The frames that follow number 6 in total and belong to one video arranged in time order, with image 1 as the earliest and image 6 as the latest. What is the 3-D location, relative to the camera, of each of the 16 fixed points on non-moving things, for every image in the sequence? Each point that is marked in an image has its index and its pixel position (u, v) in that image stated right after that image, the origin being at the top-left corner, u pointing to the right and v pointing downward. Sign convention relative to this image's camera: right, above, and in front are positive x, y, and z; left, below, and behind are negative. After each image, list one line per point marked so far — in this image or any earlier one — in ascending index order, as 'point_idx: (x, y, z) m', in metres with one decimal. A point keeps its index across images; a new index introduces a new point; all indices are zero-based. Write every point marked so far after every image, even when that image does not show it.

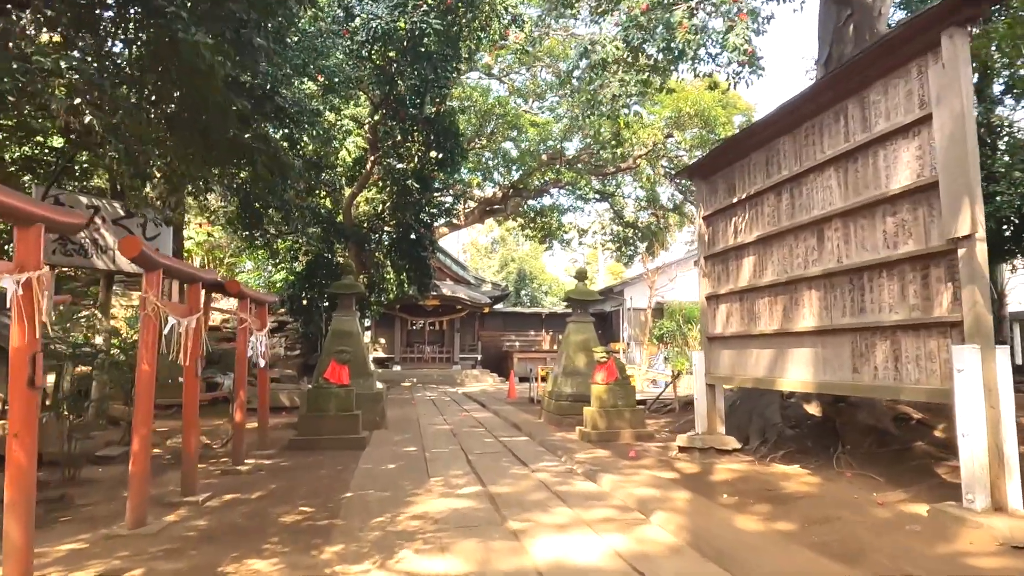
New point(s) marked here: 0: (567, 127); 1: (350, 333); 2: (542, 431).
0: (+1.5, +4.3, +17.6) m
1: (-2.2, -0.6, +8.9) m
2: (+0.4, -1.8, +8.3) m
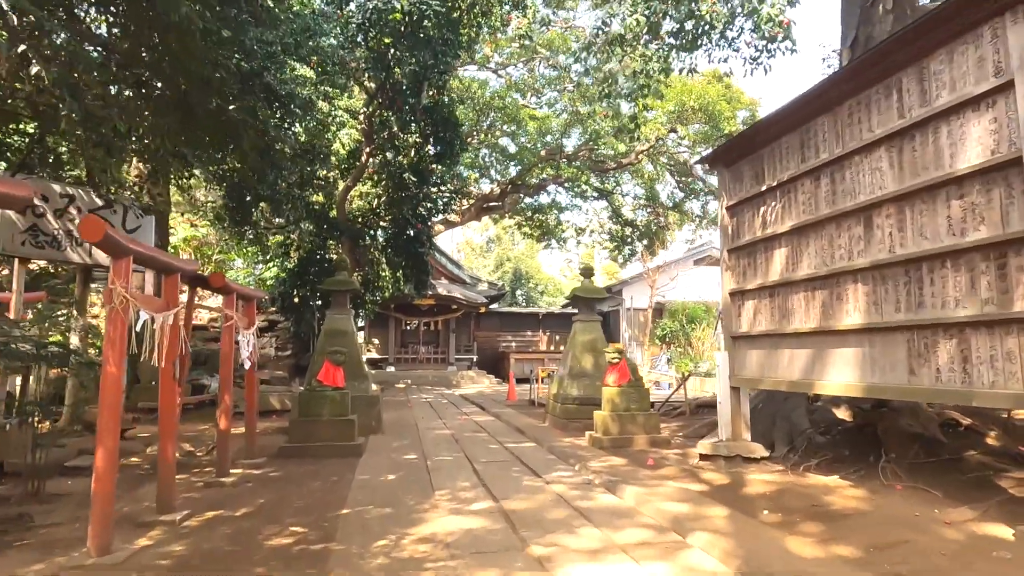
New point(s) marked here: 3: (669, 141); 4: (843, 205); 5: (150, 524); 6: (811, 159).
0: (+1.4, +4.3, +17.1) m
1: (-2.1, -0.6, +8.4) m
2: (+0.4, -1.8, +7.9) m
3: (+4.3, +3.9, +18.1) m
4: (+2.2, +0.6, +4.5) m
5: (-2.0, -1.3, +3.7) m
6: (+2.2, +0.9, +4.9) m
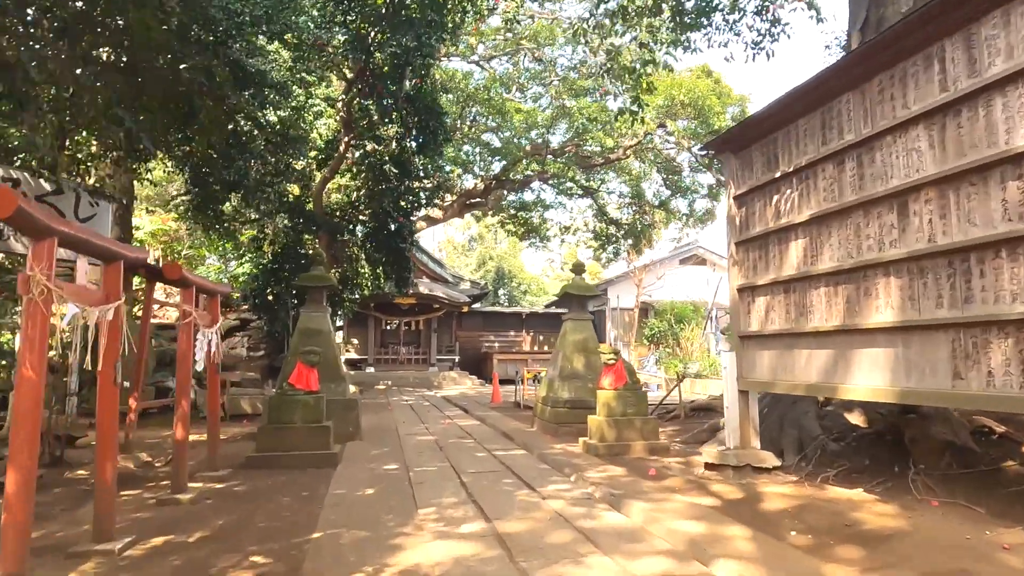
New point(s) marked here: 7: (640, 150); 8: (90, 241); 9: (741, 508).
0: (+1.0, +4.3, +16.7) m
1: (-2.2, -0.5, +7.8) m
2: (+0.3, -1.7, +7.4) m
3: (+3.8, +4.0, +17.8) m
4: (+2.2, +0.6, +4.1) m
5: (-2.0, -1.3, +3.2) m
6: (+2.2, +1.0, +4.5) m
7: (+3.4, +3.6, +17.9) m
8: (-2.0, +0.2, +3.1) m
9: (+1.4, -1.4, +4.2) m
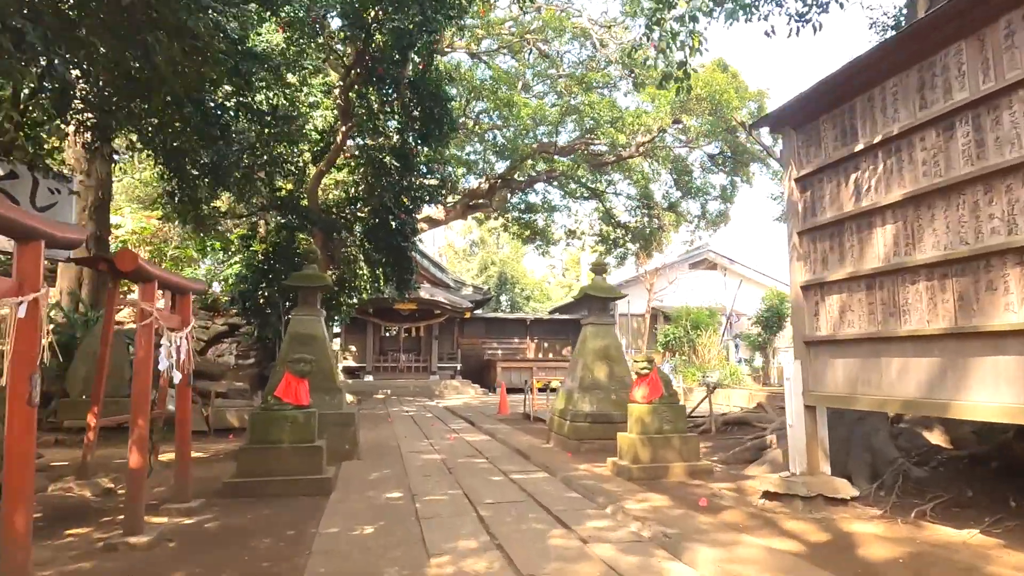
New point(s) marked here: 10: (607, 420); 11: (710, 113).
0: (+1.2, +4.2, +15.9) m
1: (-2.1, -0.5, +7.0) m
2: (+0.5, -1.7, +6.5) m
3: (+4.0, +3.8, +17.0) m
4: (+2.4, +0.6, +3.3) m
5: (-1.9, -1.2, +2.3) m
6: (+2.3, +1.0, +3.7) m
7: (+3.5, +3.5, +17.1) m
8: (-1.8, +0.3, +2.3) m
9: (+1.6, -1.4, +3.4) m
10: (+1.0, -1.5, +7.3) m
11: (+4.5, +4.0, +15.1) m
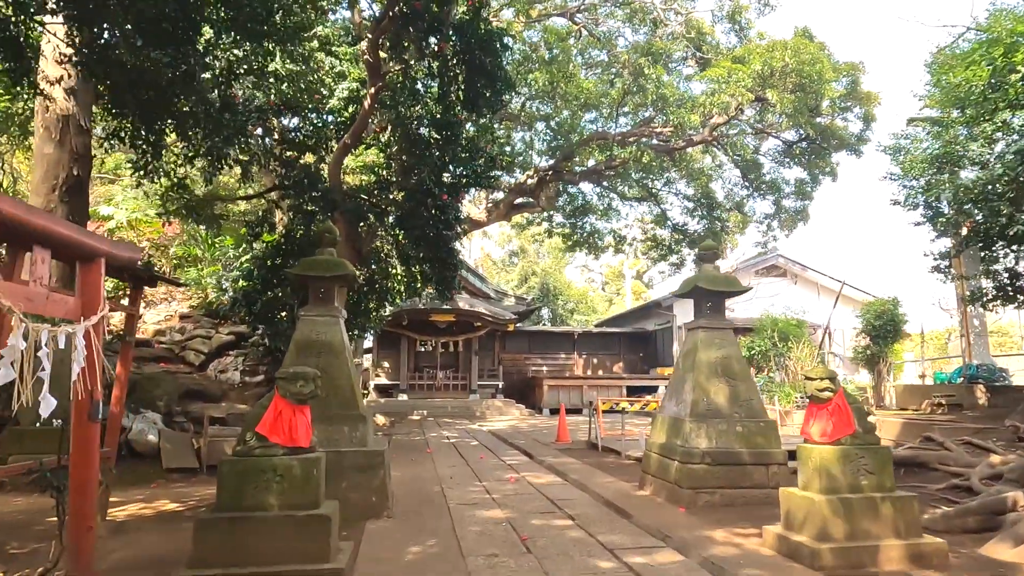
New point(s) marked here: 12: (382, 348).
0: (+2.3, +4.1, +13.9) m
1: (-1.4, -0.4, +5.1) m
2: (+1.1, -1.6, +4.5) m
3: (+5.1, +3.7, +14.9) m
4: (+2.9, +0.8, +1.2) m
5: (-1.4, -1.0, +0.4) m
6: (+2.8, +1.2, +1.6) m
7: (+4.7, +3.4, +15.0) m
8: (-1.4, +0.5, +0.4) m
9: (+2.1, -1.2, +1.3) m
10: (+1.7, -1.4, +5.2) m
11: (+5.6, +3.9, +13.0) m
12: (-3.8, -1.7, +19.4) m
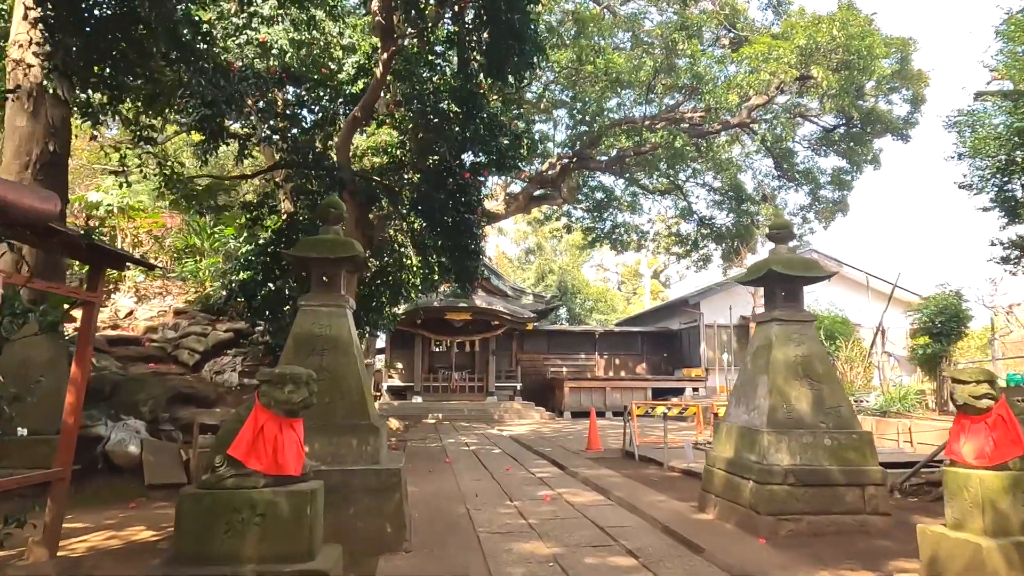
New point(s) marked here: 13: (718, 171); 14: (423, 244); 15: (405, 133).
0: (+2.7, +4.2, +13.0) m
1: (-1.1, -0.3, +4.2) m
2: (+1.4, -1.5, +3.5) m
3: (+5.6, +3.8, +13.9) m
4: (+3.1, +1.0, +0.2) m
5: (-1.2, -0.9, -0.5) m
6: (+3.0, +1.3, +0.6) m
7: (+5.1, +3.5, +14.0) m
8: (-1.2, +0.6, -0.5) m
9: (+2.3, -1.0, +0.3) m
10: (+2.0, -1.3, +4.3) m
11: (+6.0, +4.0, +12.0) m
12: (-3.3, -1.7, +18.6) m
13: (+5.0, +3.1, +15.7) m
14: (-1.2, +0.5, +8.7) m
15: (-1.3, +1.9, +8.3) m
